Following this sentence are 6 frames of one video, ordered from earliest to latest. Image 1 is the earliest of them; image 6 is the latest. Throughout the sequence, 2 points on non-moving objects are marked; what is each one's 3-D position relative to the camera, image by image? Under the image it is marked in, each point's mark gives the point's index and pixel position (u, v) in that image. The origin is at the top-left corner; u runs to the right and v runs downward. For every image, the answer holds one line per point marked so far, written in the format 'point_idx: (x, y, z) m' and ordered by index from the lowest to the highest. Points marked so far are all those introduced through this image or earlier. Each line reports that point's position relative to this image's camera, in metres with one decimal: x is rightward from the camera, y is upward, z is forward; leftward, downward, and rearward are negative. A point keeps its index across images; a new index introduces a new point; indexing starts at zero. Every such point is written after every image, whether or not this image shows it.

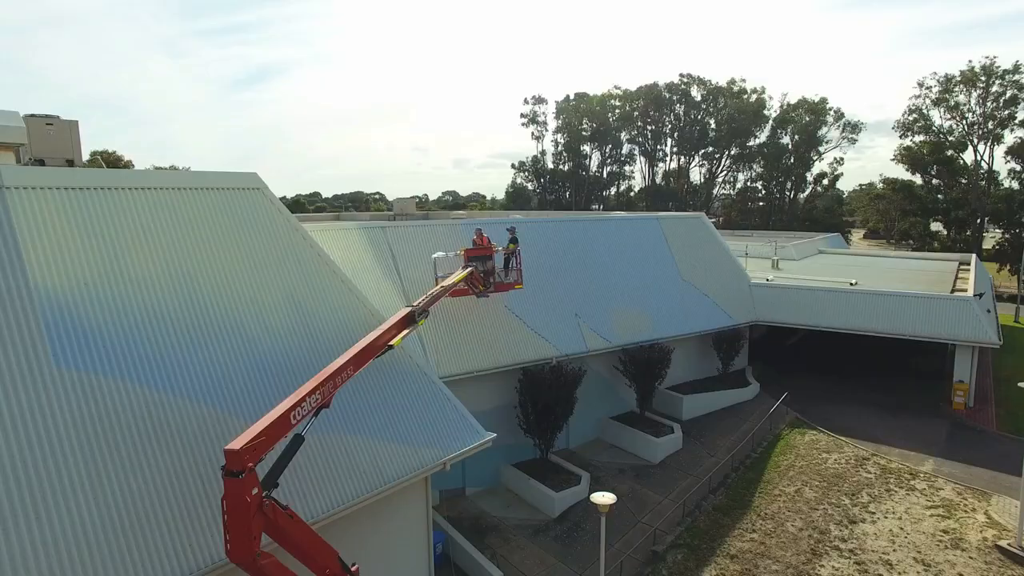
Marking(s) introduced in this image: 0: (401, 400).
0: (-2.5, -2.4, +12.7) m
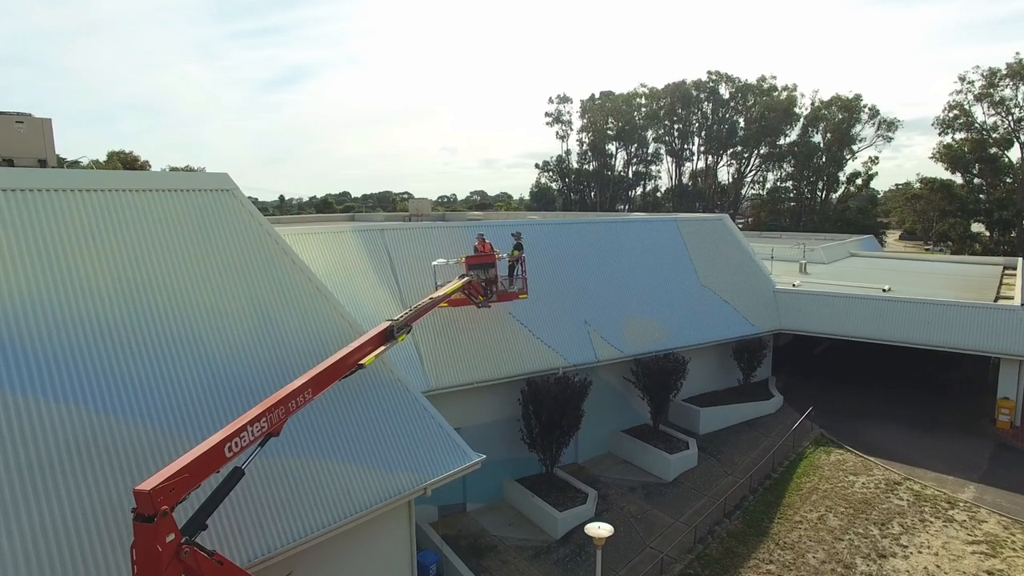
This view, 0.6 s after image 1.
0: (-2.7, -2.5, +11.8) m
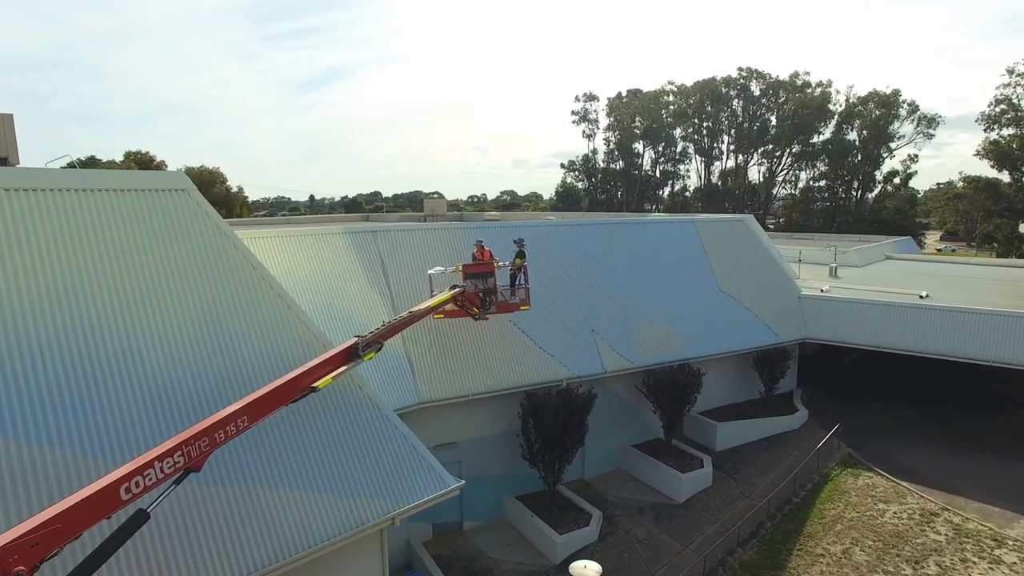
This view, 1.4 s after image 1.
0: (-3.1, -2.7, +10.7) m
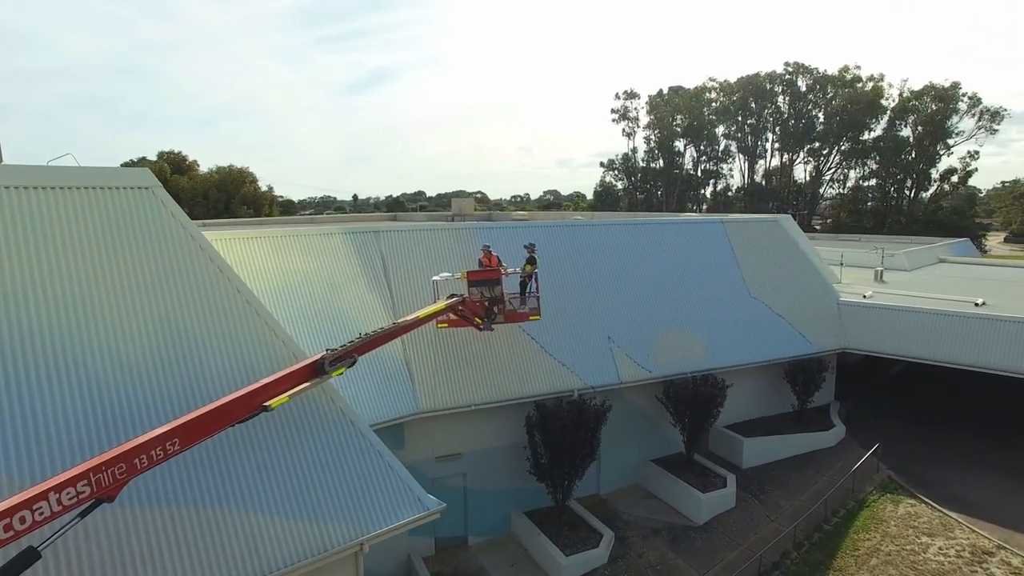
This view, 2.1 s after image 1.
0: (-3.4, -2.8, +10.0) m
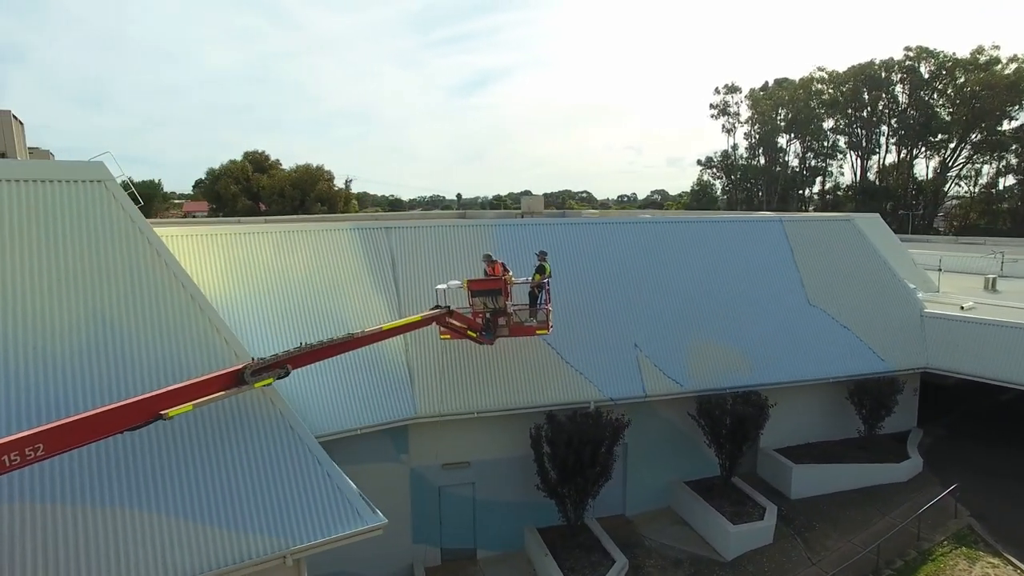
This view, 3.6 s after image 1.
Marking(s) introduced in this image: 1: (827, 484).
0: (-4.2, -2.7, +9.5) m
1: (+9.0, -5.6, +17.3) m
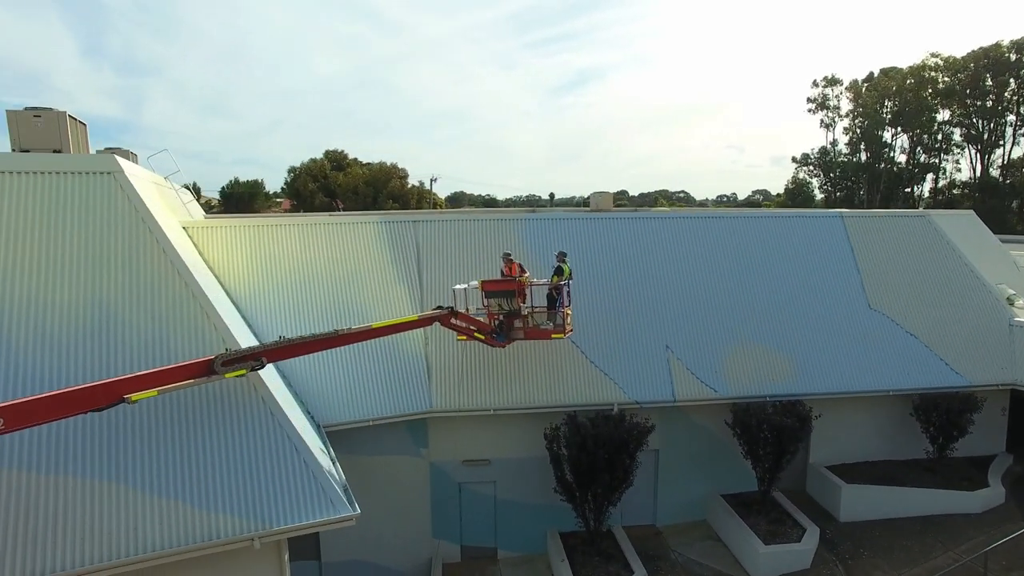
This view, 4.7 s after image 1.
0: (-4.6, -2.5, +9.8) m
1: (+9.5, -5.7, +15.5) m
